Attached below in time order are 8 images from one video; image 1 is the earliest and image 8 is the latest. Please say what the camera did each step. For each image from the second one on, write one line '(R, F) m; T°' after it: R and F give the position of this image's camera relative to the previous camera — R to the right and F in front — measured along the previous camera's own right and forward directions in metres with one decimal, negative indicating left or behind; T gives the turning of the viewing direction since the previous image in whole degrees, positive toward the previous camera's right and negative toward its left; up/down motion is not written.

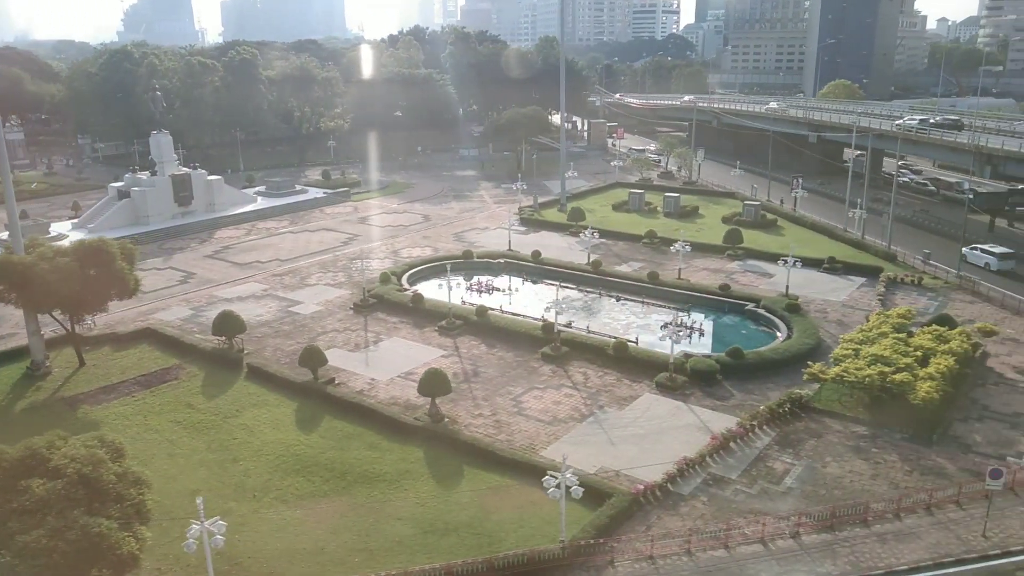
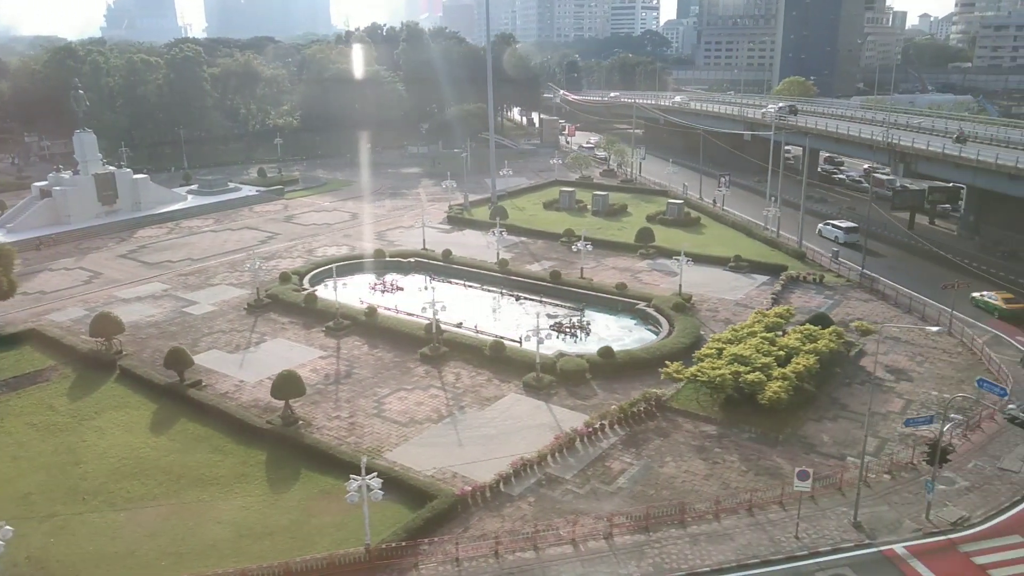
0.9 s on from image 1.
(+5.5, +0.1) m; 0°
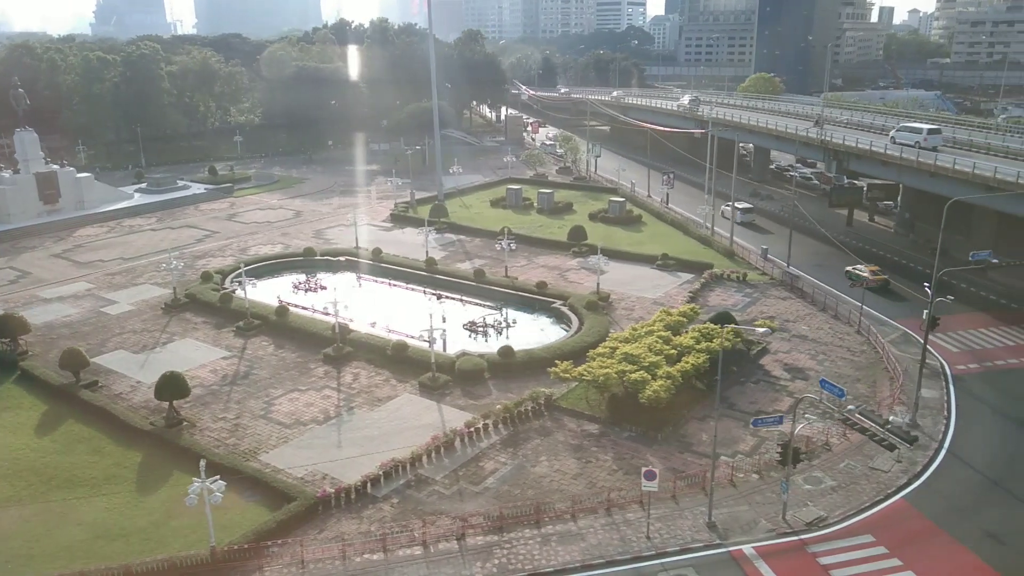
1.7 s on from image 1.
(+4.4, 0.0) m; 0°
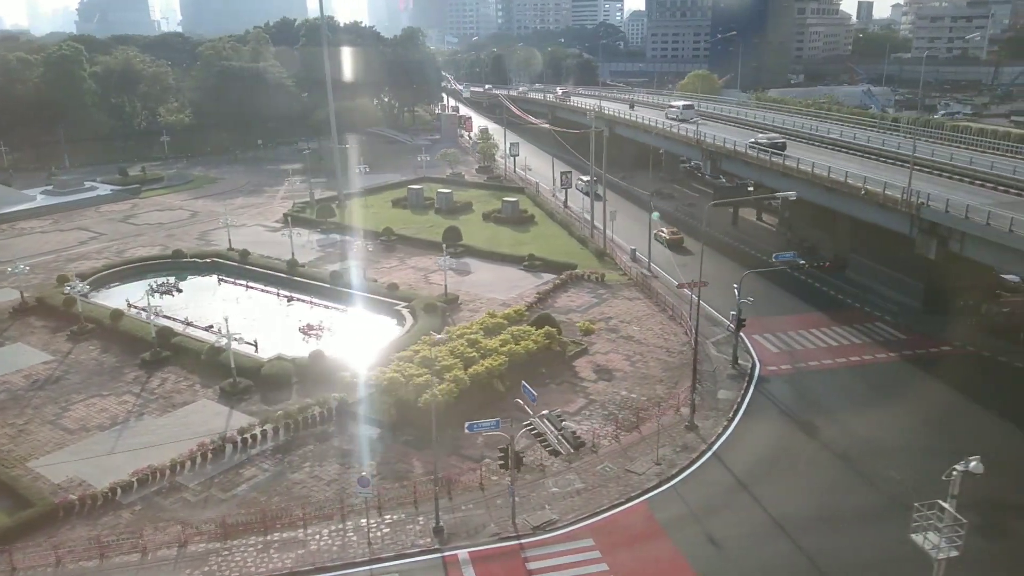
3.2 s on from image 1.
(+8.3, -0.1) m; 0°
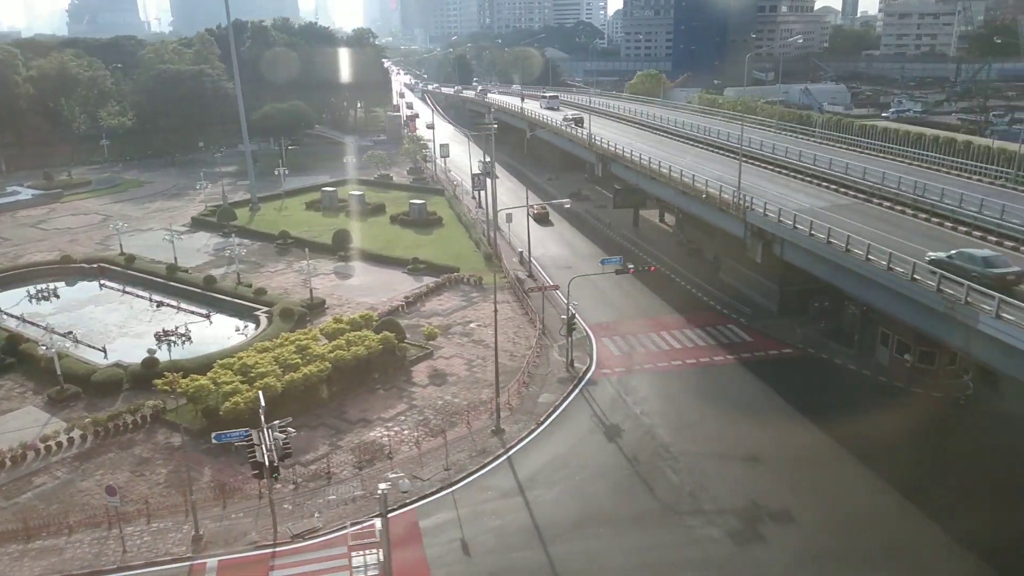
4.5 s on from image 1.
(+7.5, -0.1) m; 0°
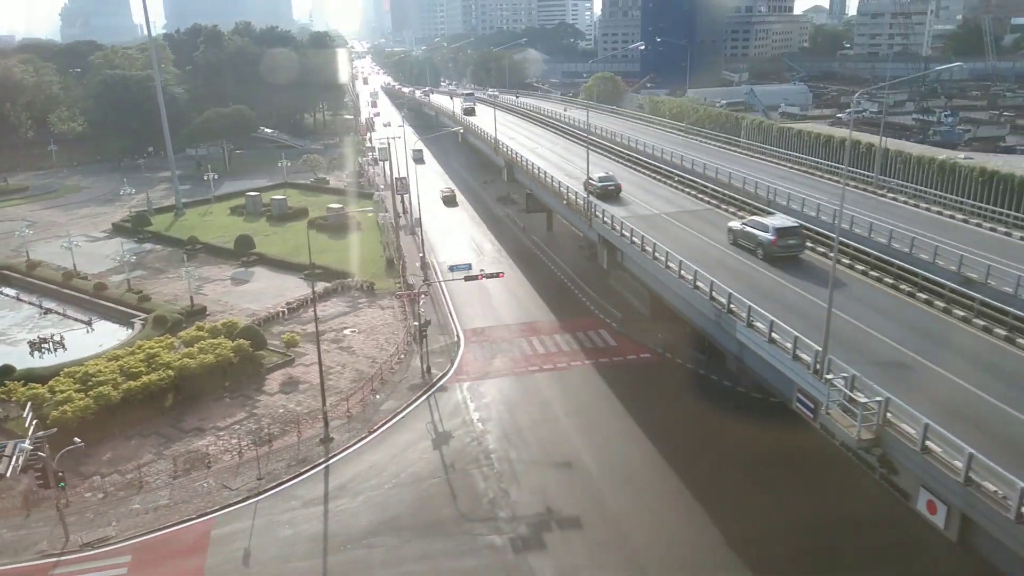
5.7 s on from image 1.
(+6.6, -0.1) m; 0°
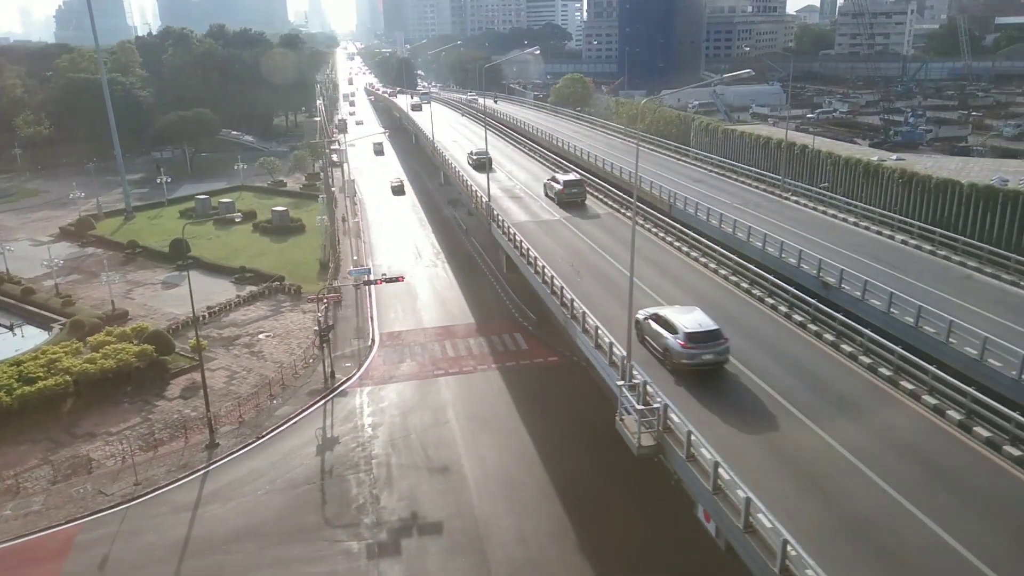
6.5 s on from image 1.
(+4.4, 0.0) m; 0°
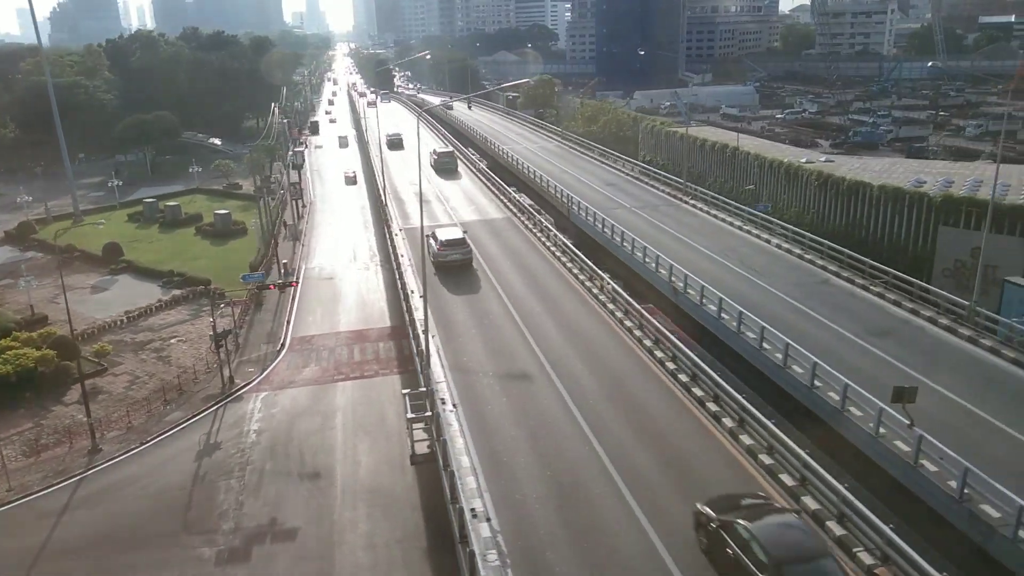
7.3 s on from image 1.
(+4.6, -0.1) m; 0°
